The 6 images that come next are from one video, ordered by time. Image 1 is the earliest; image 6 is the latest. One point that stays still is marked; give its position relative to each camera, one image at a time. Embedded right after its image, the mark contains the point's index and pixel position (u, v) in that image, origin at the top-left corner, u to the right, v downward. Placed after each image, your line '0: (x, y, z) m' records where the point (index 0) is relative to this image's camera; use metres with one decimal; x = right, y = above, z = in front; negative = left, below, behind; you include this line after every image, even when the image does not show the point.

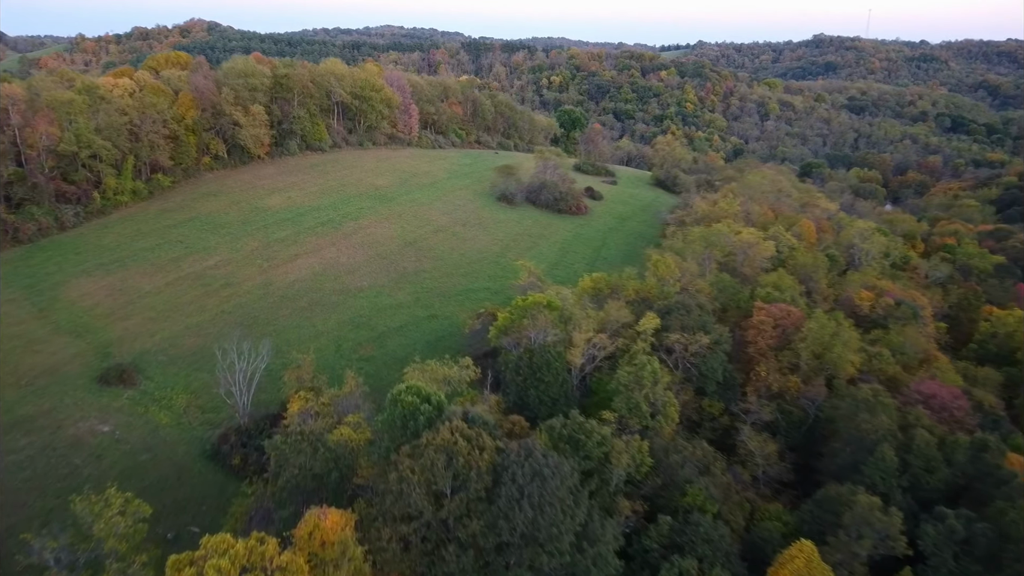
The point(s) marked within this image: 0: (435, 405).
0: (-2.2, -3.4, +19.7) m
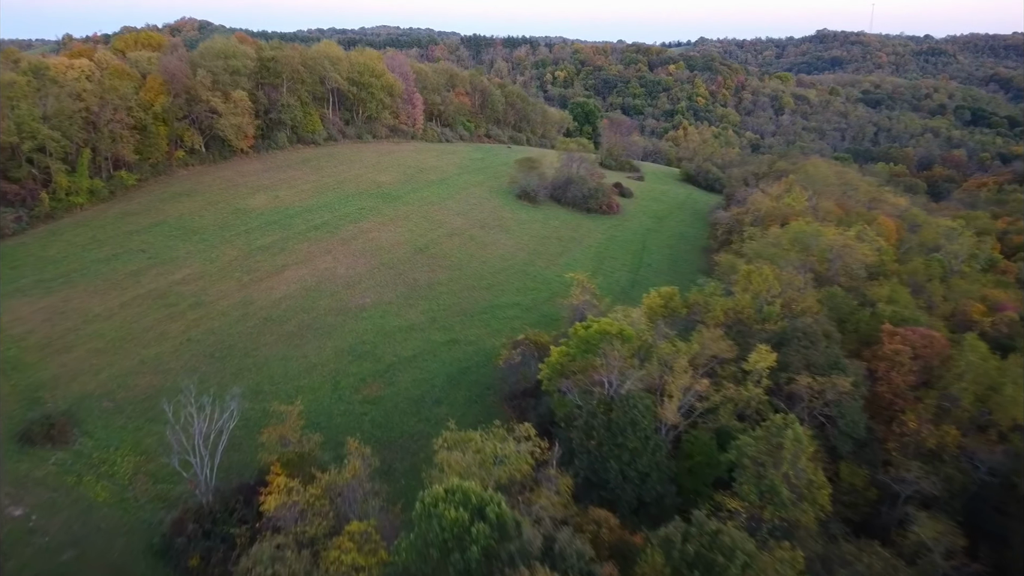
0: (-0.3, -4.1, +12.1) m
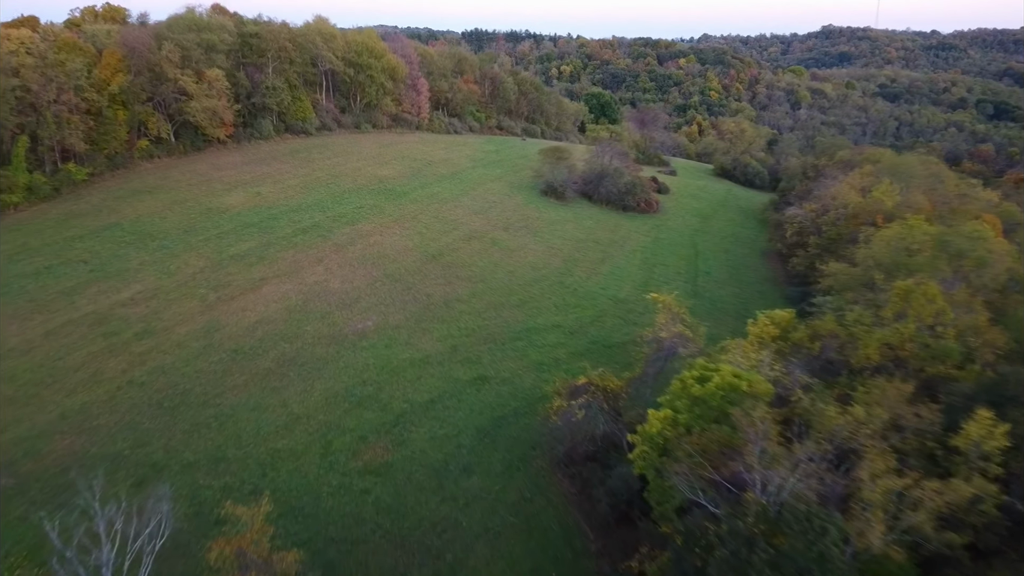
0: (+1.3, -4.8, +4.8) m
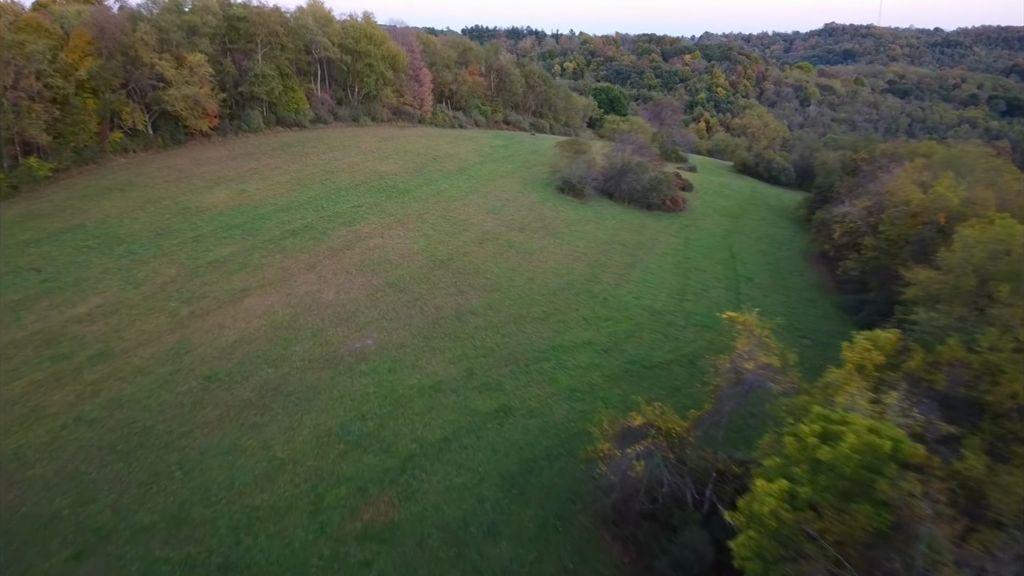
0: (+2.2, -5.2, +0.9) m
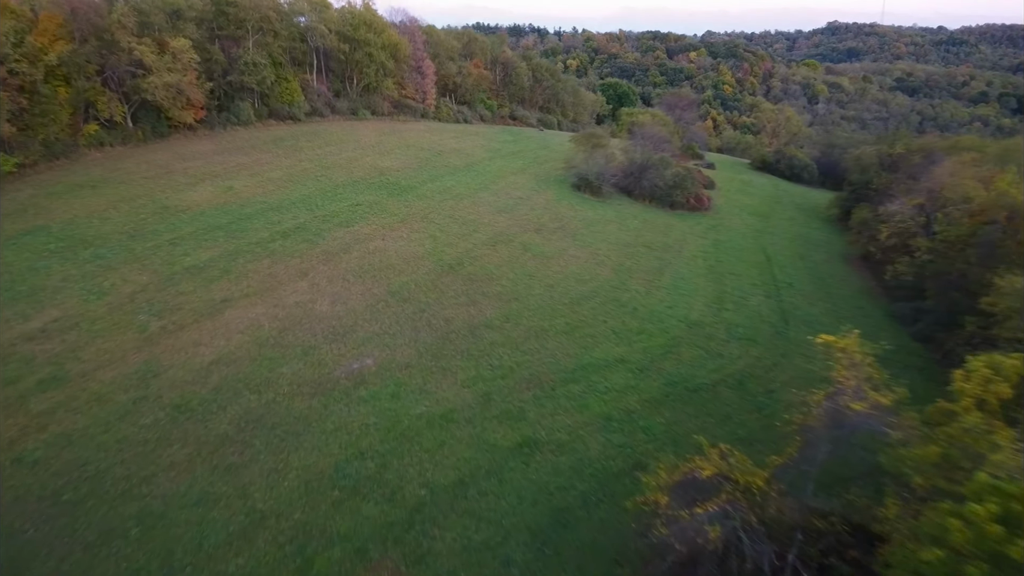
0: (+2.8, -5.4, -2.1) m
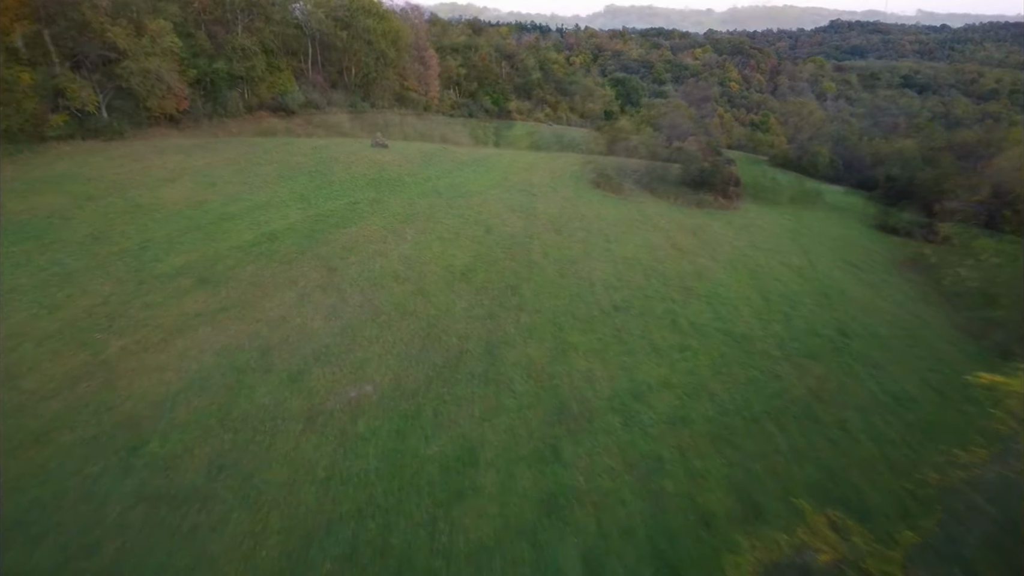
0: (+3.5, -5.7, -5.2) m
